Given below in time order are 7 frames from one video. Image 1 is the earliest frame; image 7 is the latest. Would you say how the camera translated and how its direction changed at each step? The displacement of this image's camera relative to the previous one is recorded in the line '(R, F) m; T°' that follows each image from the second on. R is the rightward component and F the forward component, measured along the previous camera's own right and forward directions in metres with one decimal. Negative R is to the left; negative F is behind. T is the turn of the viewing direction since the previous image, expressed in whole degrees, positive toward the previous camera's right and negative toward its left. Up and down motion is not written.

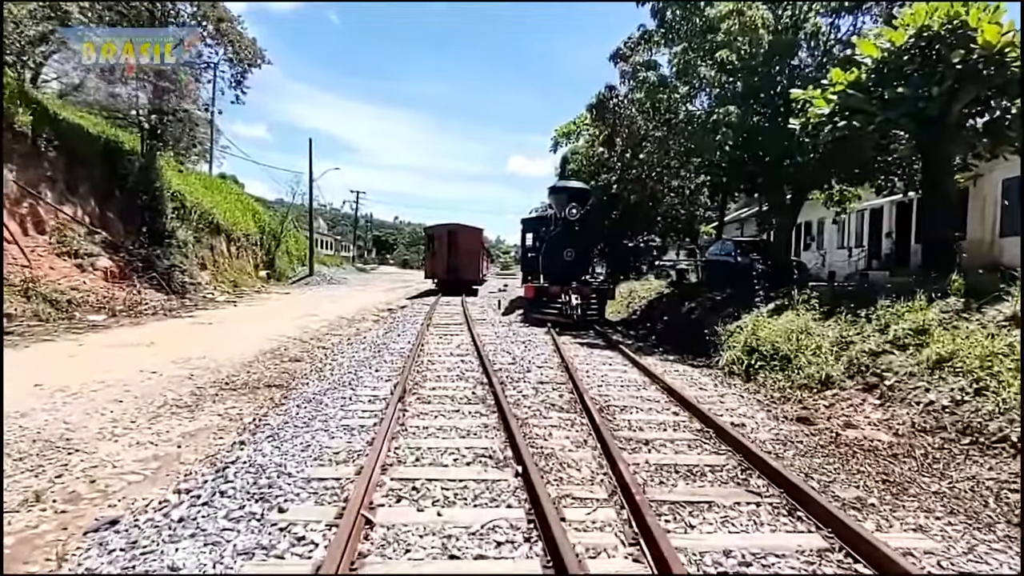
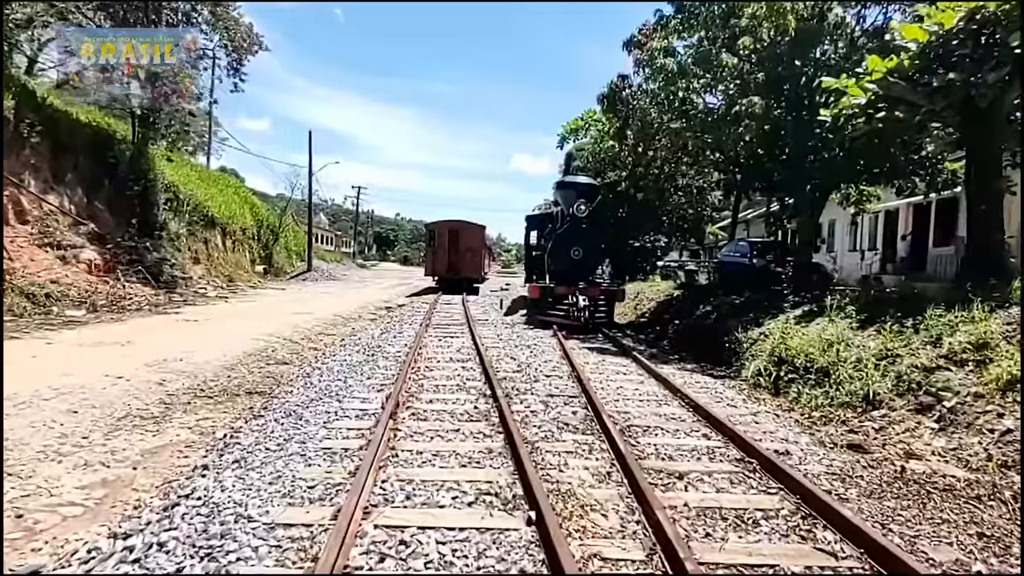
(-0.1, +0.9) m; 0°
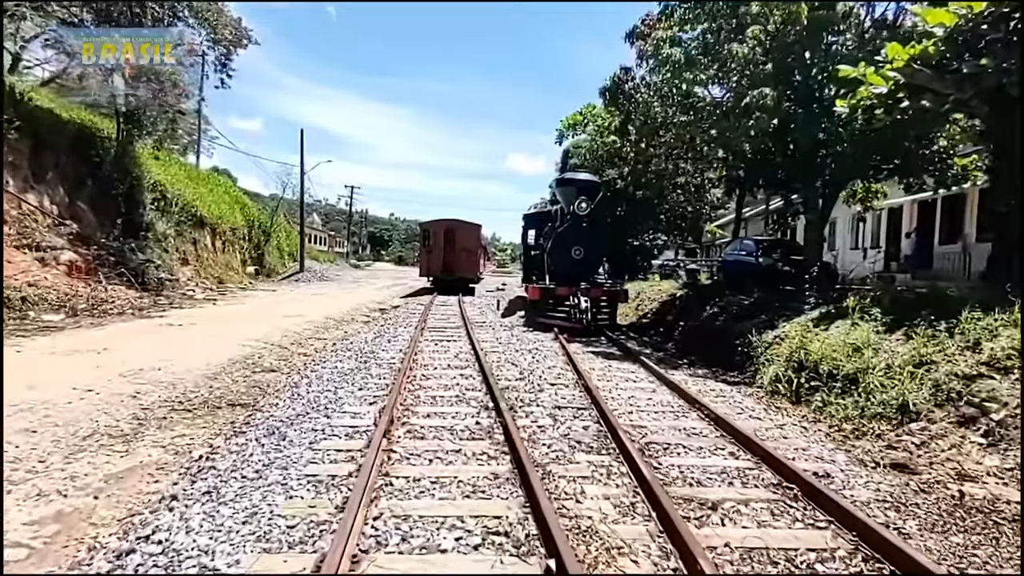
(-0.1, +0.6) m; +1°
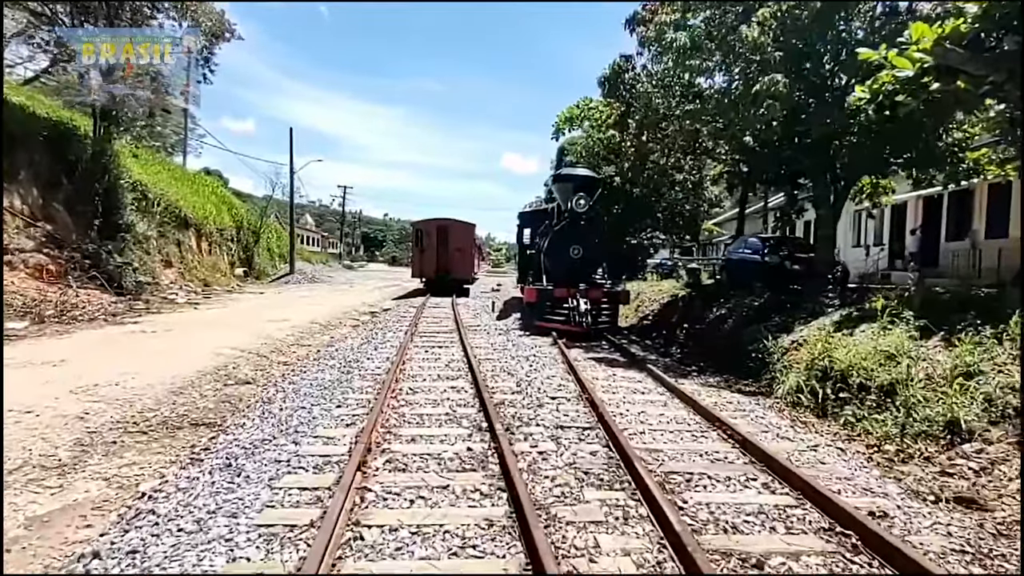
(0.0, +0.8) m; 0°
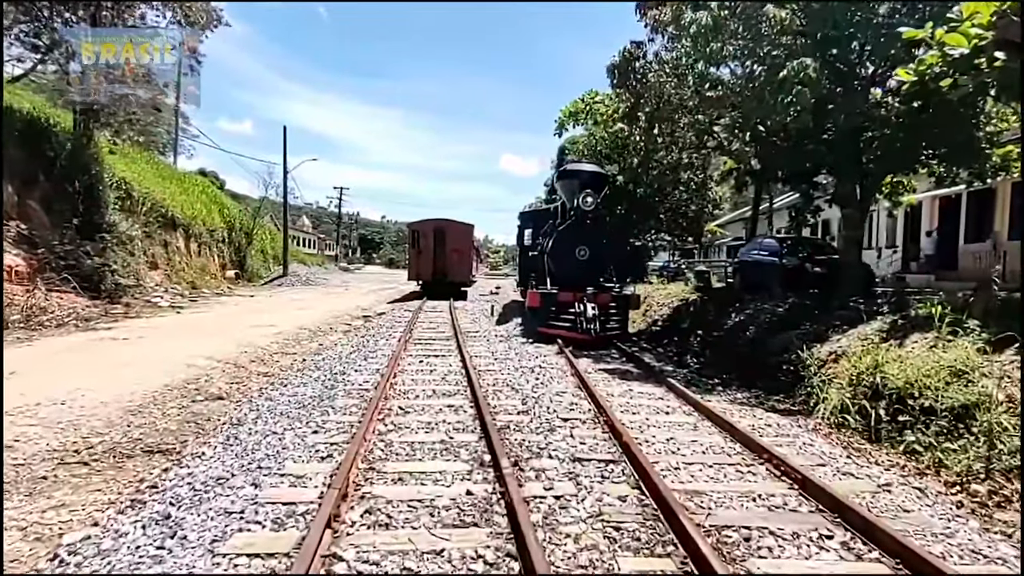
(-0.1, +1.0) m; 0°
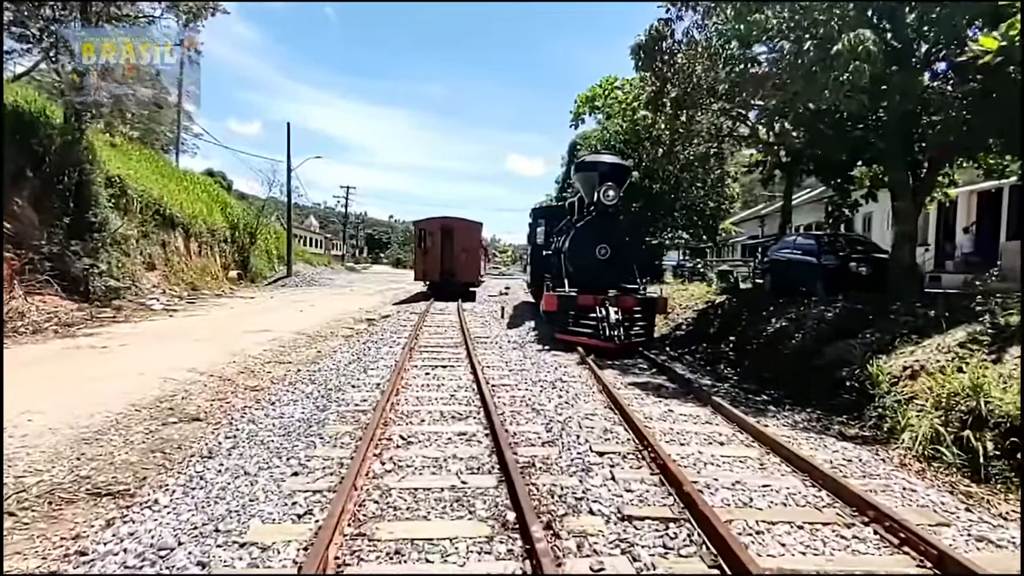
(-0.2, +1.1) m; -1°
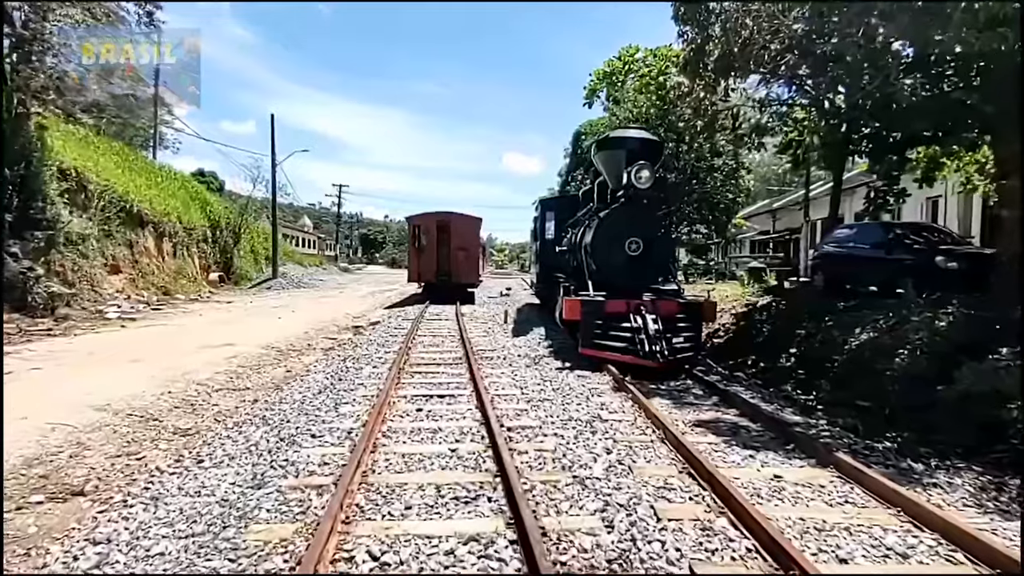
(-0.3, +2.3) m; 0°
